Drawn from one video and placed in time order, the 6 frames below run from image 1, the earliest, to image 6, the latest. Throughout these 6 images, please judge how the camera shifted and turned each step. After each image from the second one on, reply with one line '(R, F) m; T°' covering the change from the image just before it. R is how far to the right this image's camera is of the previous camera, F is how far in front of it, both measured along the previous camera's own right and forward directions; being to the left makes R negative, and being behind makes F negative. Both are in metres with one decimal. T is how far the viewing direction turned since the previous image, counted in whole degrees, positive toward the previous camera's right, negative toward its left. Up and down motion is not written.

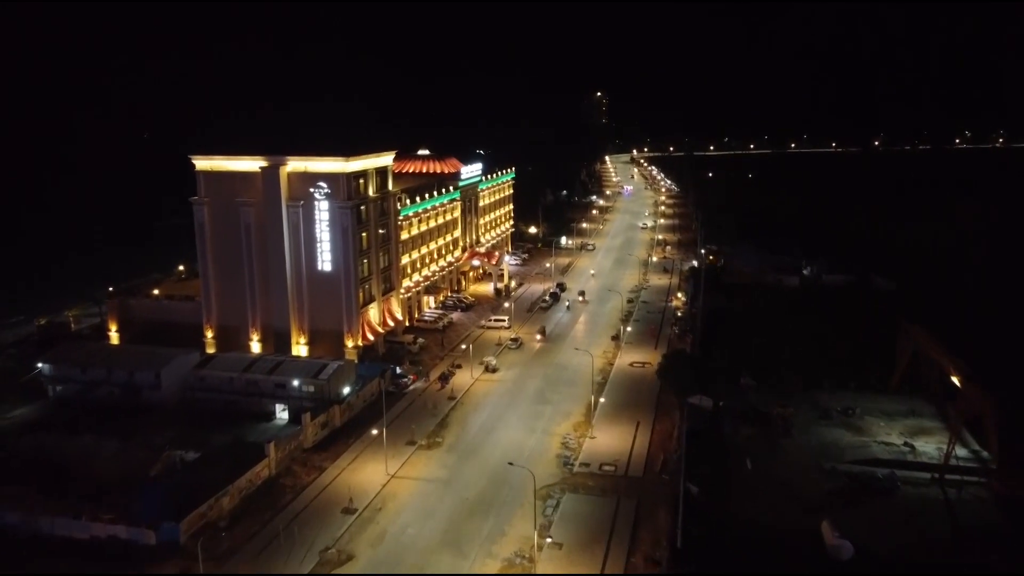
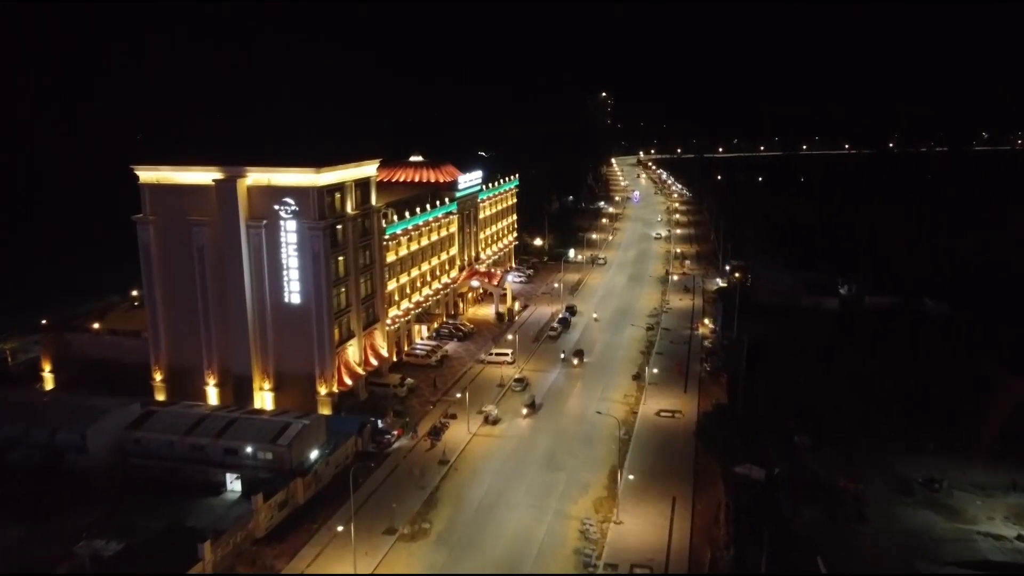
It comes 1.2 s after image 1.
(-0.1, +8.4) m; 0°
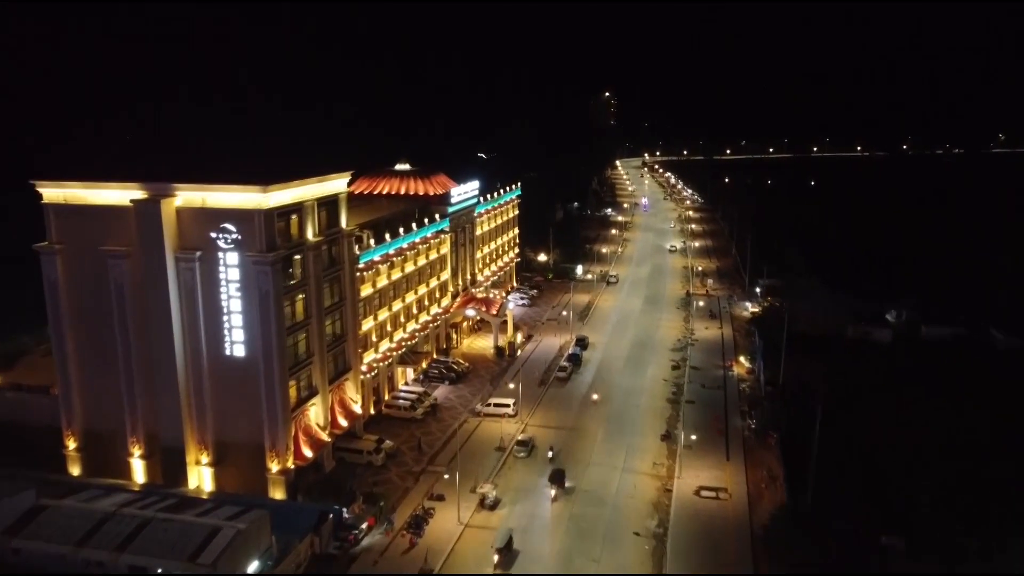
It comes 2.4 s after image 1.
(-0.1, +9.1) m; 0°
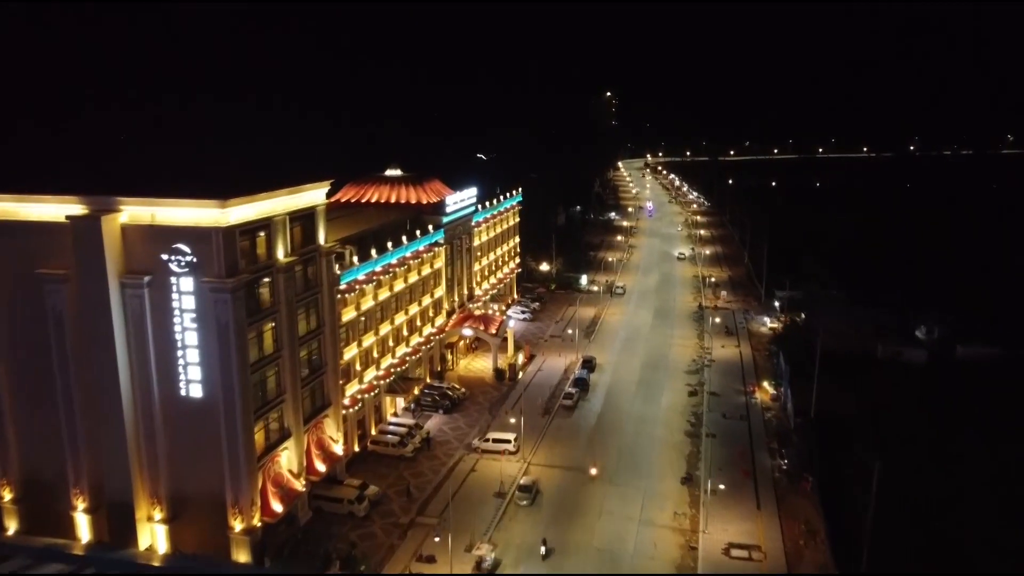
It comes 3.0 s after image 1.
(-0.1, +4.7) m; 0°
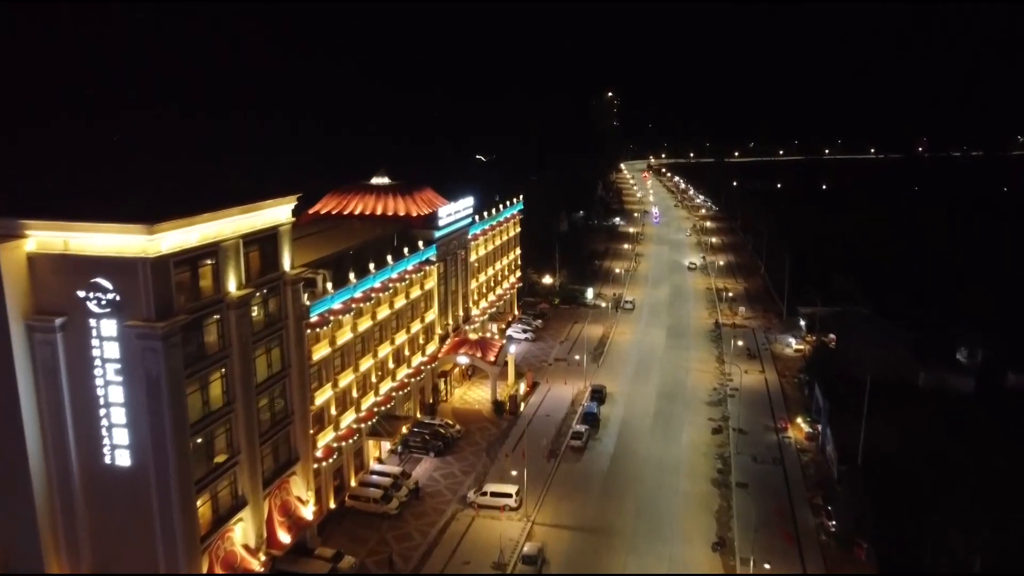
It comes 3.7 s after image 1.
(-0.1, +5.5) m; 0°
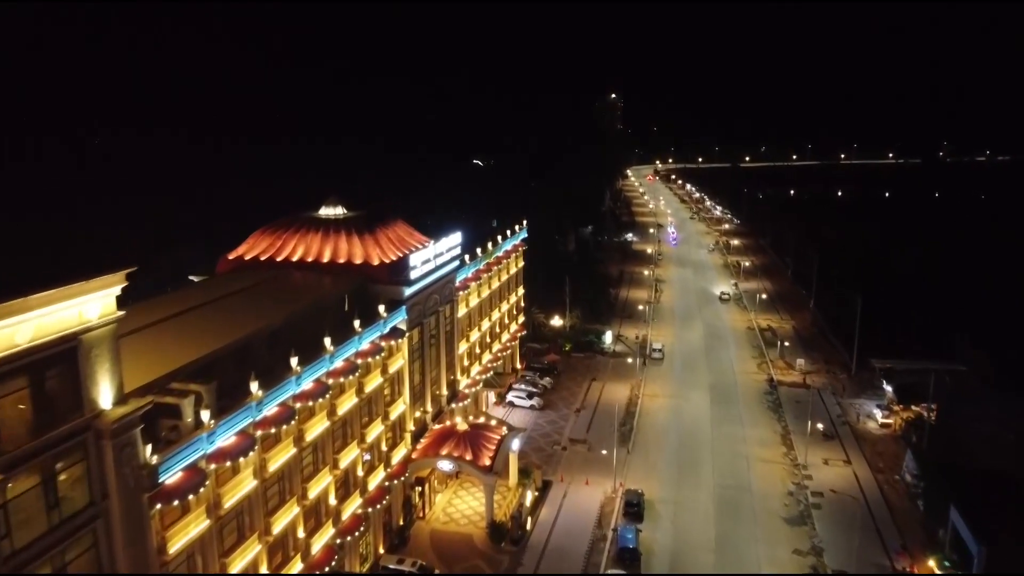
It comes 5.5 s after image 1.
(-0.2, +13.1) m; 0°
